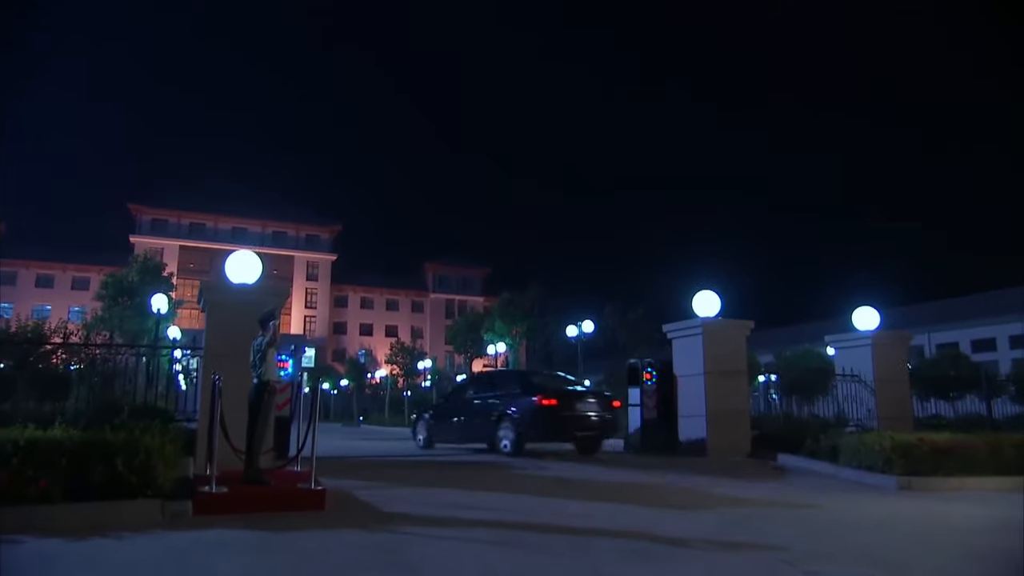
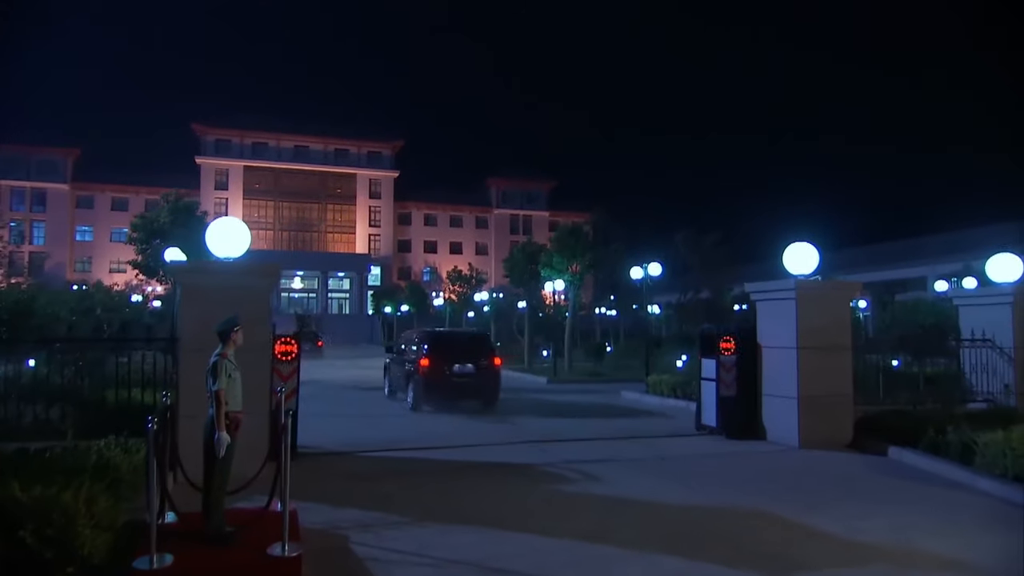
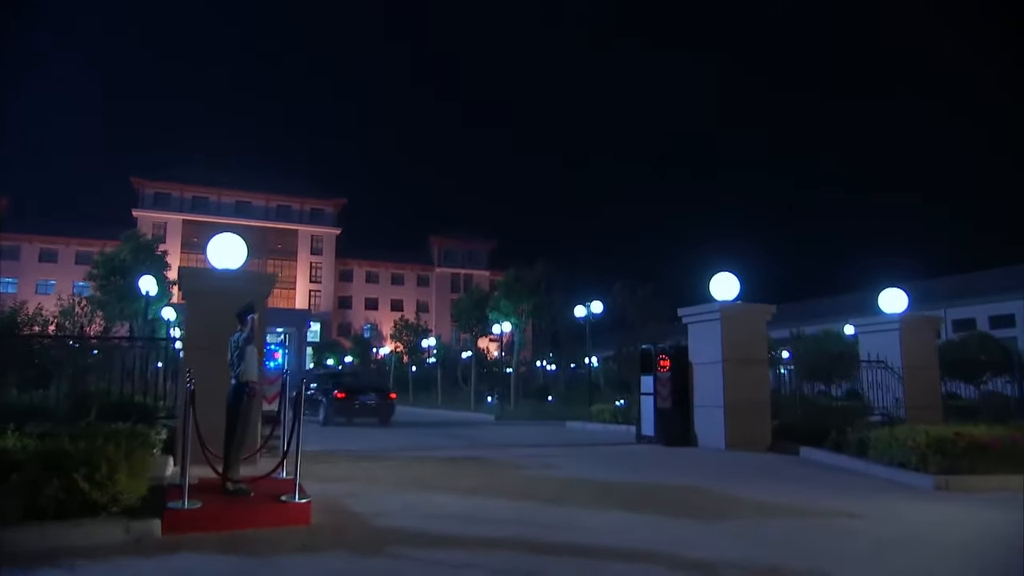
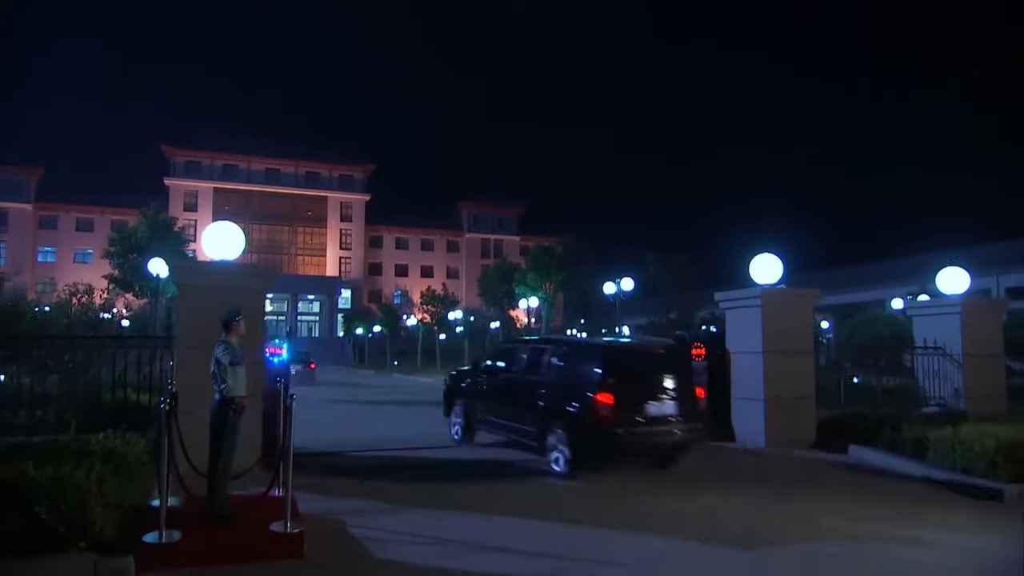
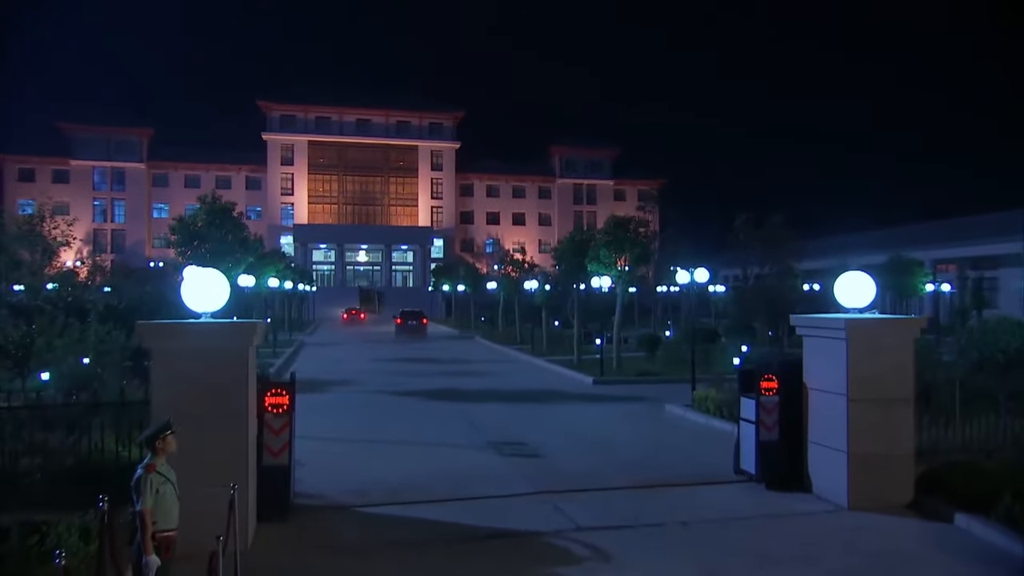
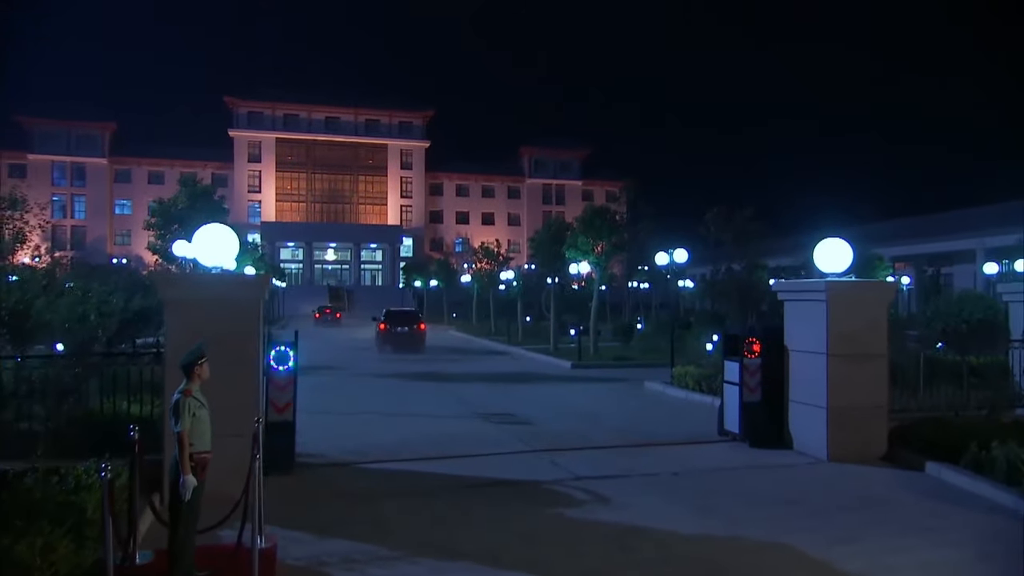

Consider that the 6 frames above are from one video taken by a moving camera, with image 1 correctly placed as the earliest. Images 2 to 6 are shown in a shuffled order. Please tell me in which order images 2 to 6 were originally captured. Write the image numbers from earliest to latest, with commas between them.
3, 4, 2, 6, 5
